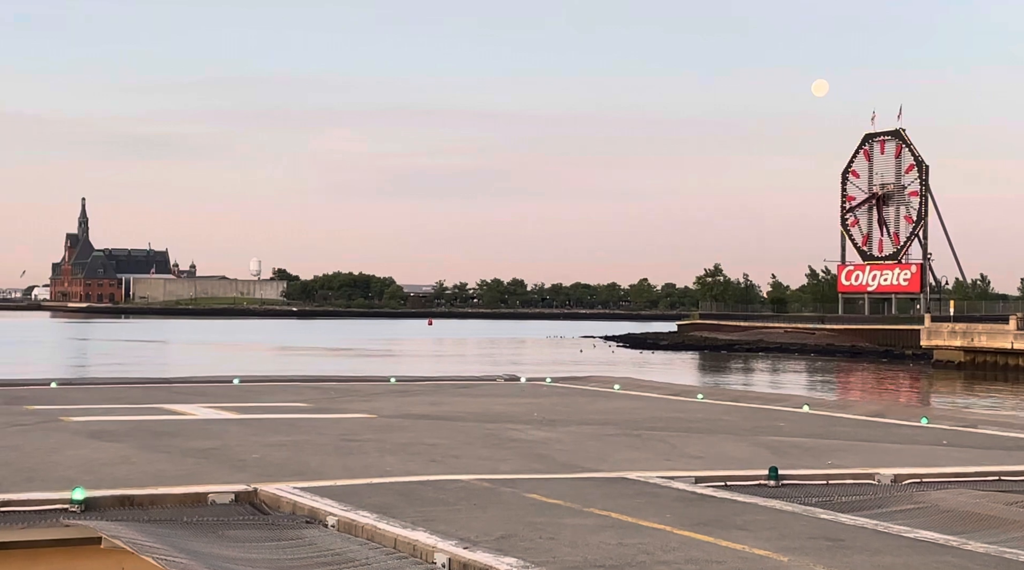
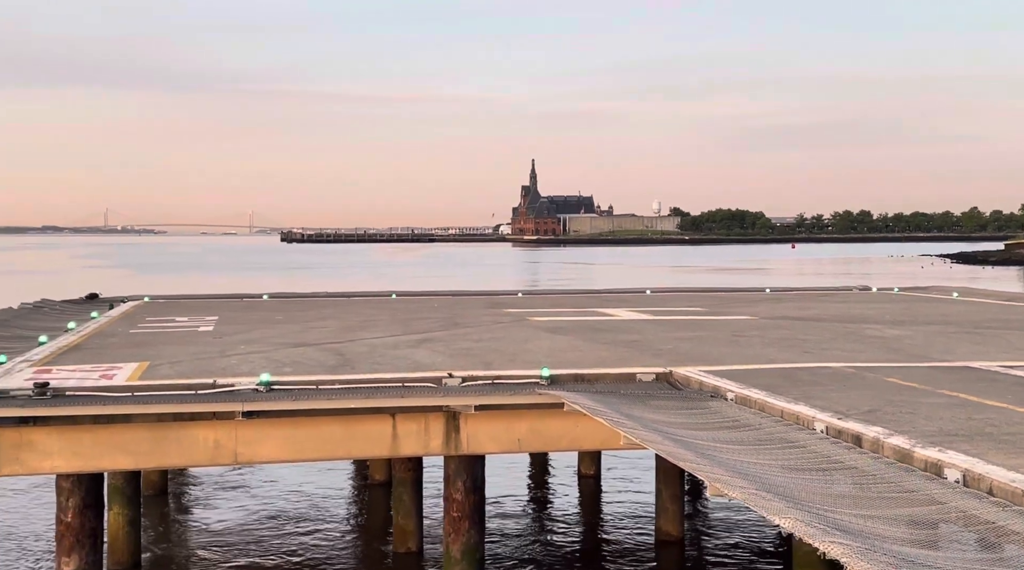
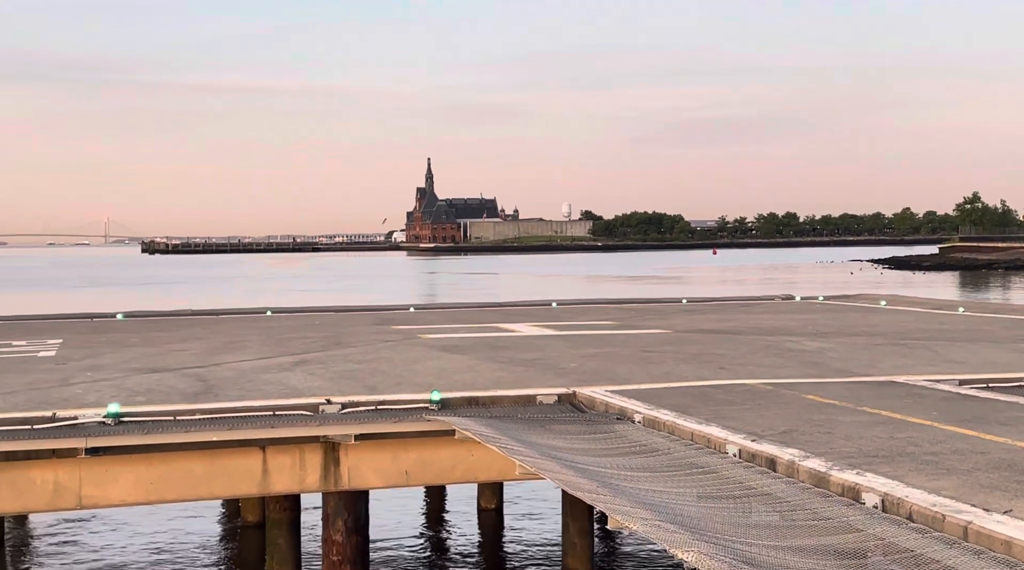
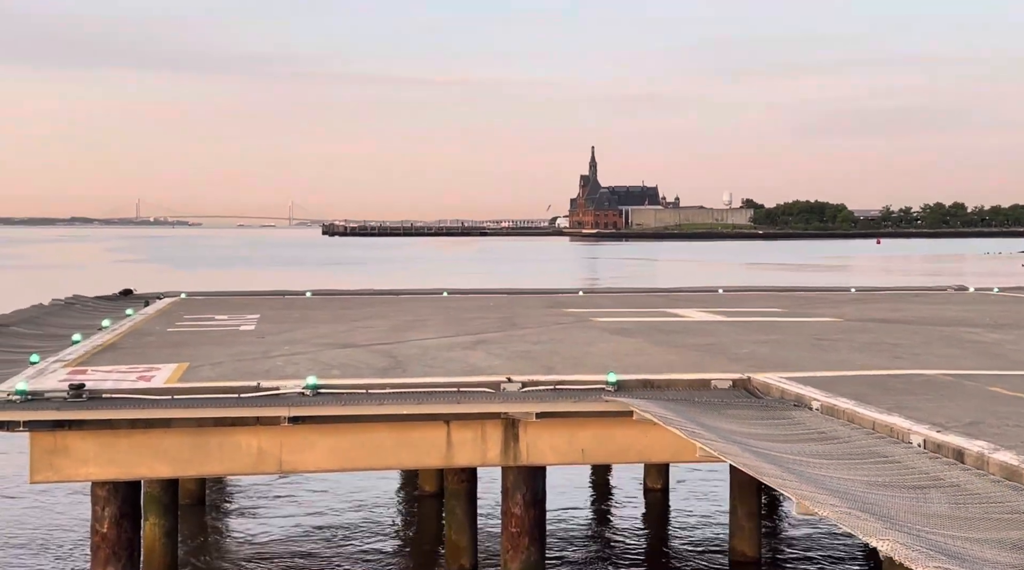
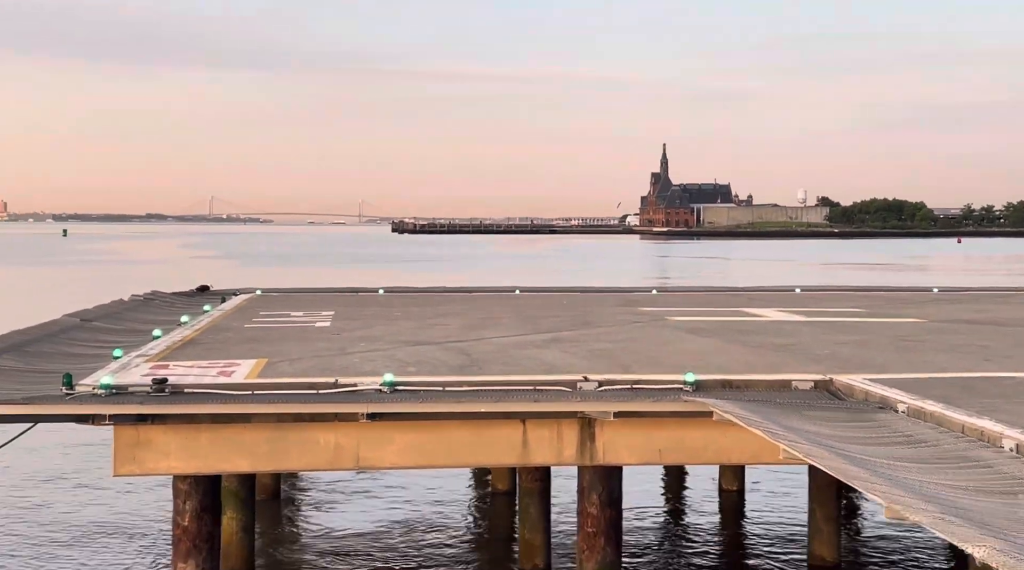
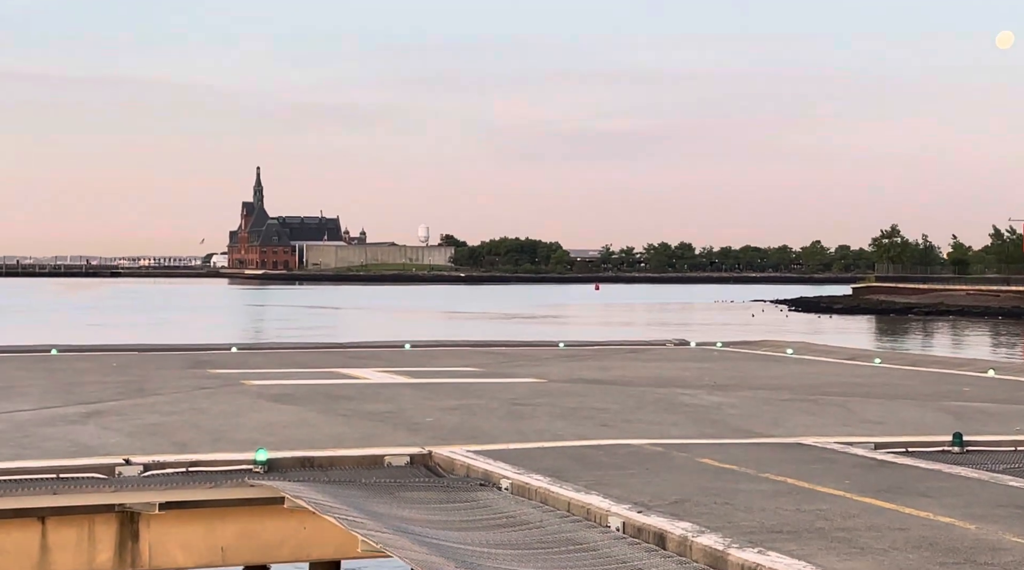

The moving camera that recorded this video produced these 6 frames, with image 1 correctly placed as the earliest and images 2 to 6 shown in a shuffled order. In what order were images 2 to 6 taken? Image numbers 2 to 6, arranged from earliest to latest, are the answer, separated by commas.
6, 3, 2, 4, 5
